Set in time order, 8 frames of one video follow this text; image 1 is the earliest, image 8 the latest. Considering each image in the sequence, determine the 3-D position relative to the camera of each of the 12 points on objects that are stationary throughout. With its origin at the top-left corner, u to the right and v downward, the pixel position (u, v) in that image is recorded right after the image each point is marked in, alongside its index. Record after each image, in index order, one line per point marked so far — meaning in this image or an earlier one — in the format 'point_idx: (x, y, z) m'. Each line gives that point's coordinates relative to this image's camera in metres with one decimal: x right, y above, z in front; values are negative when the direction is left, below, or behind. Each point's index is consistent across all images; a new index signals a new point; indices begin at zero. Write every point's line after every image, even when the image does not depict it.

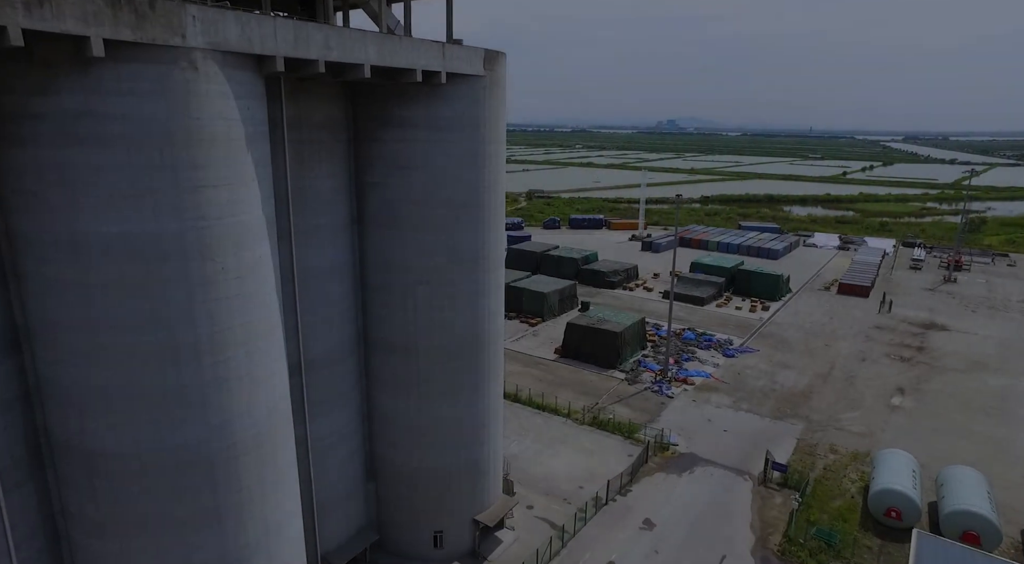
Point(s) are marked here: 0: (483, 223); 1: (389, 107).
0: (-0.7, +1.4, +16.3) m
1: (-2.7, +3.9, +15.0) m
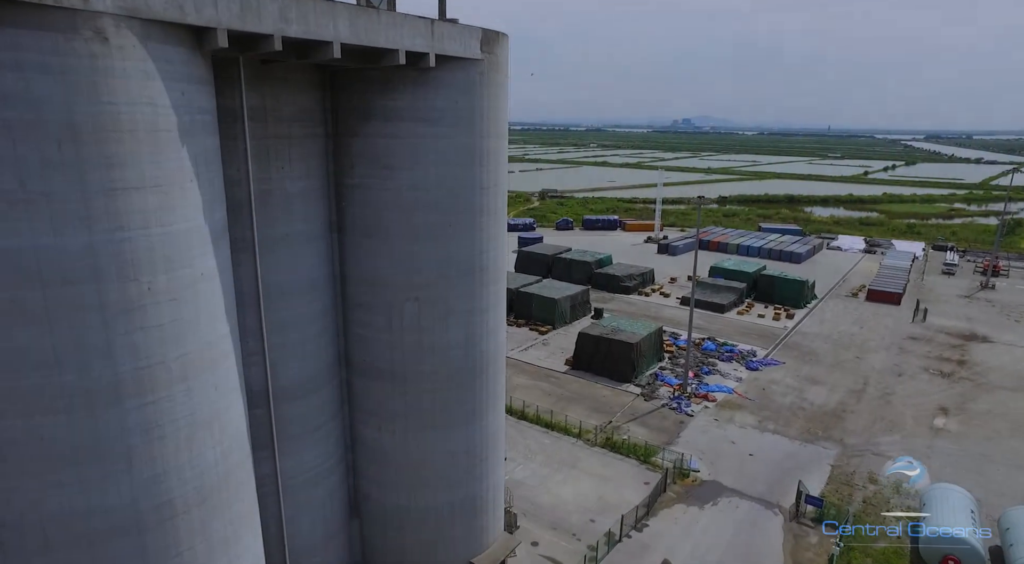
0: (-0.7, +1.1, +14.3) m
1: (-2.7, +3.6, +13.0) m
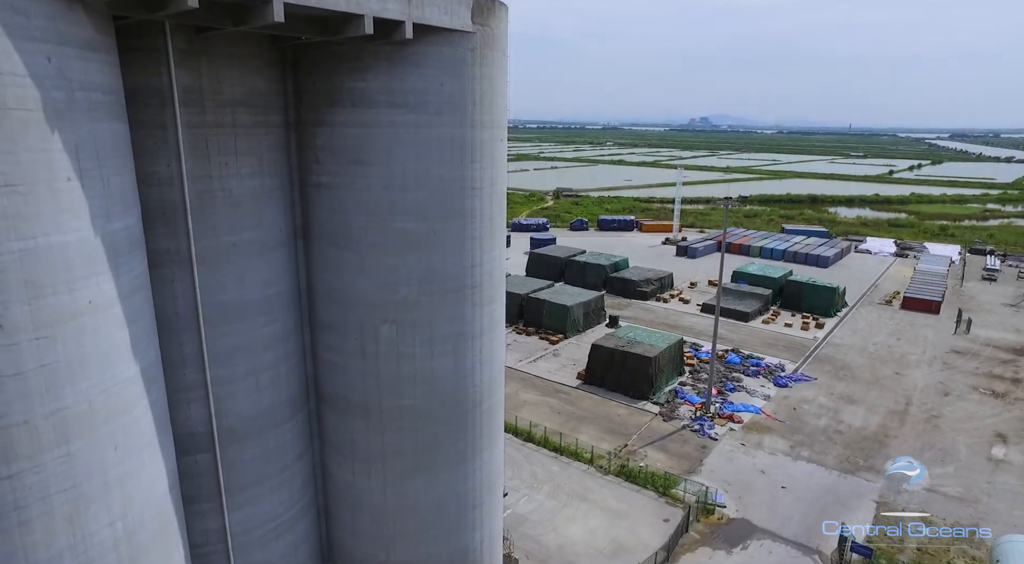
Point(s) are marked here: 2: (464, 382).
0: (-0.7, +0.7, +11.9) m
1: (-2.8, +3.3, +10.8) m
2: (-0.9, -1.9, +12.5) m
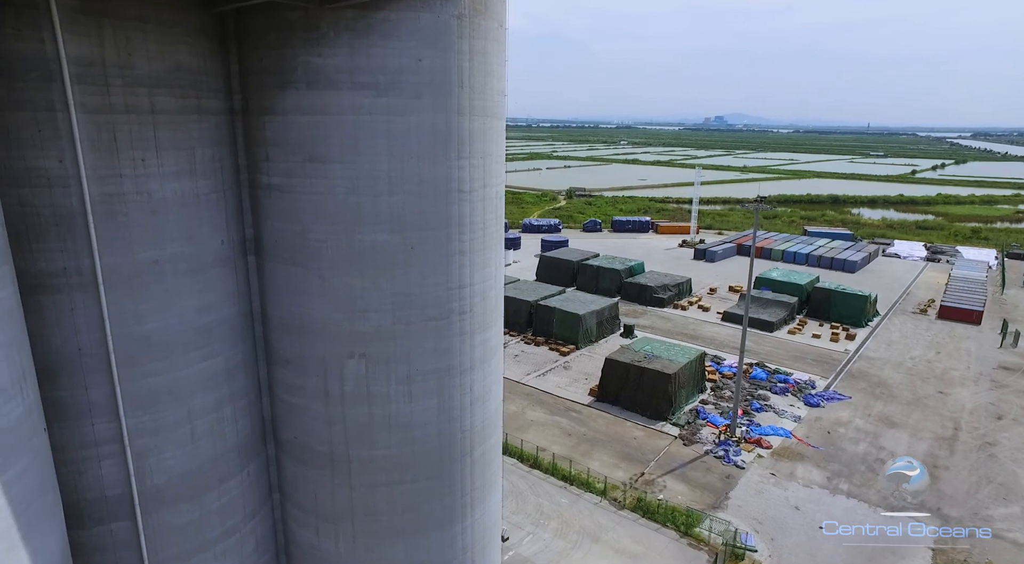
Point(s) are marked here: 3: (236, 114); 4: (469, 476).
0: (-0.7, +0.4, +9.7) m
1: (-2.8, +2.9, +8.6) m
2: (-0.9, -2.2, +10.3) m
3: (-3.7, +2.3, +9.2) m
4: (-0.7, -3.1, +10.8) m
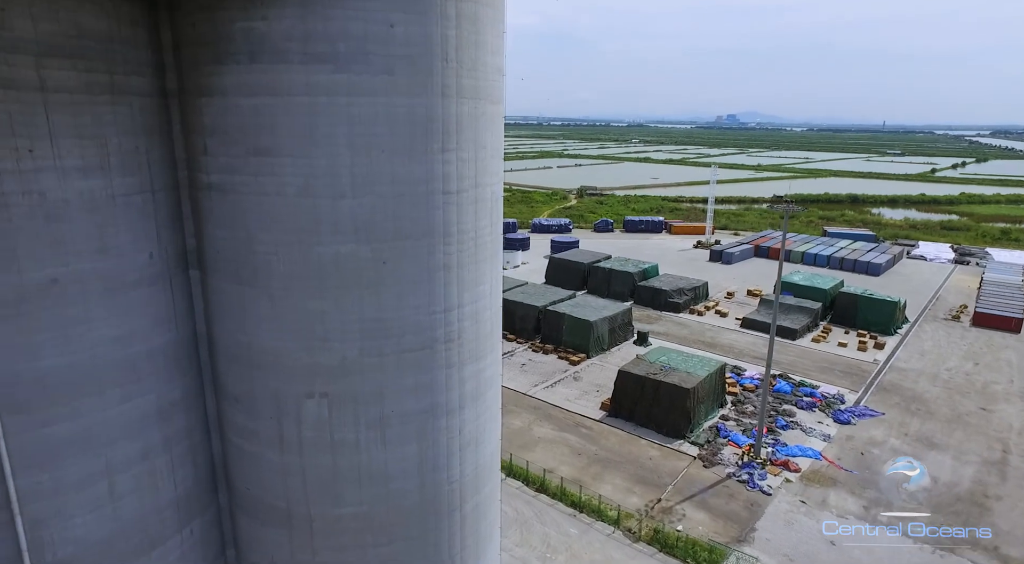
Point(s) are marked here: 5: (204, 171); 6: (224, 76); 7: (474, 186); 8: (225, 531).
0: (-0.8, +0.2, +7.9) m
1: (-2.9, +2.7, +6.8) m
2: (-1.0, -2.4, +8.5) m
3: (-3.8, +2.0, +7.4) m
4: (-0.7, -3.3, +9.0) m
5: (-3.4, +1.2, +7.5) m
6: (-3.0, +2.1, +7.0) m
7: (-0.5, +1.1, +8.0) m
8: (-3.8, -3.3, +8.9) m
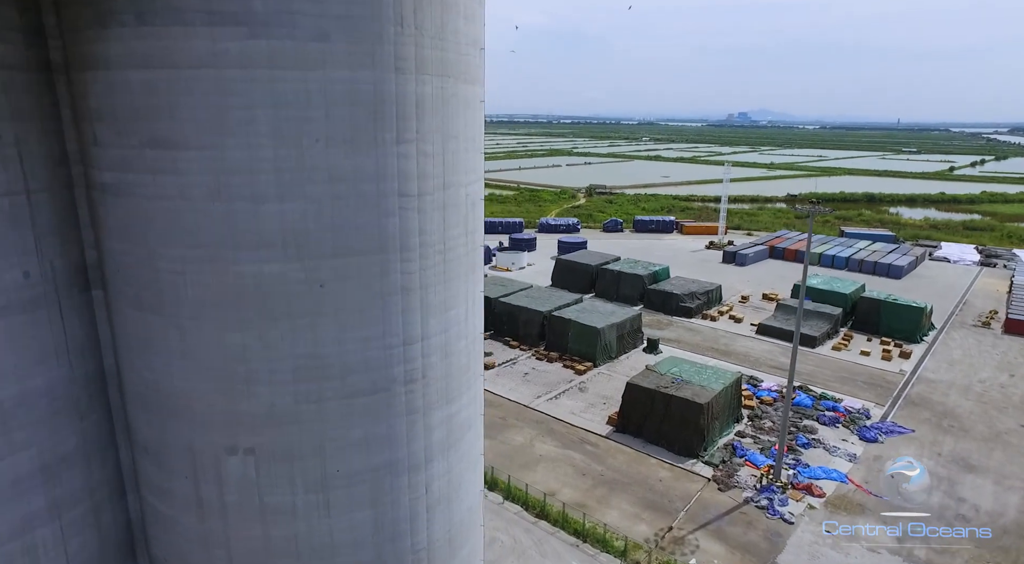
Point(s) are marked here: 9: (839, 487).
0: (-1.0, -0.1, +6.3) m
1: (-3.1, +2.5, +5.2) m
2: (-1.2, -2.7, +6.9) m
3: (-4.0, +1.8, +5.8) m
4: (-0.9, -3.5, +7.4) m
5: (-3.7, +1.0, +5.9) m
6: (-3.2, +1.9, +5.4) m
7: (-0.7, +0.9, +6.4) m
8: (-4.0, -3.5, +7.3) m
9: (+9.5, -5.9, +19.7) m
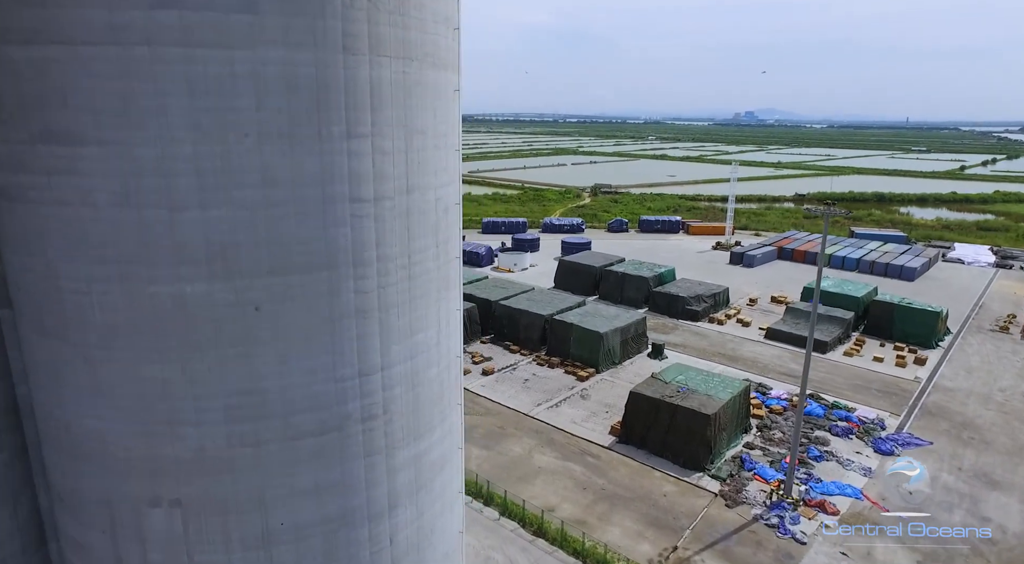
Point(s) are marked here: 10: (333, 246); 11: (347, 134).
0: (-1.2, -0.2, +5.3) m
1: (-3.3, +2.3, +4.3) m
2: (-1.4, -2.8, +5.9) m
3: (-4.2, +1.7, +4.9) m
4: (-1.1, -3.7, +6.4) m
5: (-3.9, +0.8, +4.9) m
6: (-3.4, +1.7, +4.4) m
7: (-0.9, +0.7, +5.4) m
8: (-4.2, -3.7, +6.4) m
9: (+9.4, -6.1, +18.7) m
10: (-1.3, +0.3, +5.1) m
11: (-1.2, +1.1, +5.0) m
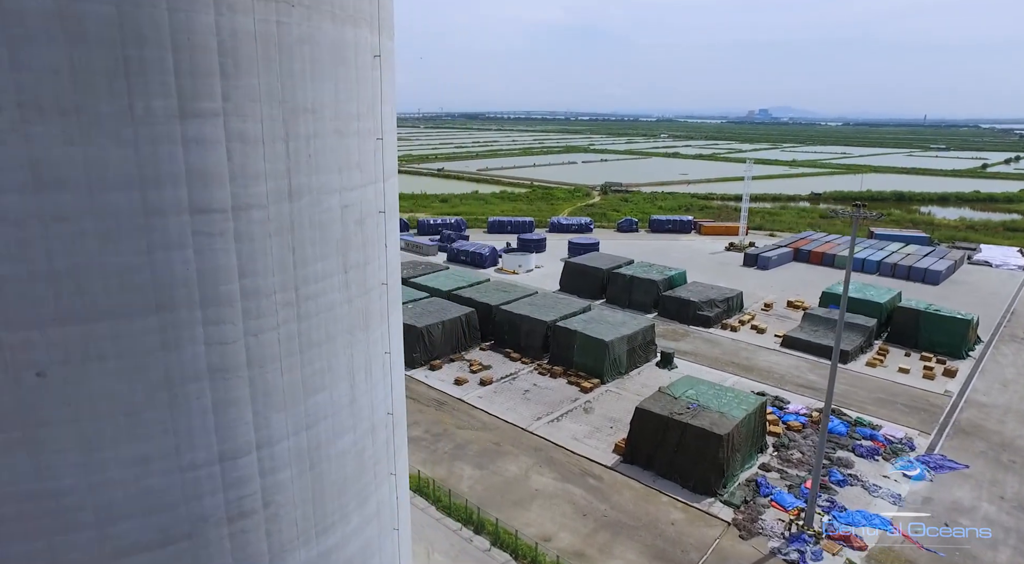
0: (-1.6, -0.5, +3.7) m
1: (-3.7, +2.1, +2.7) m
2: (-1.8, -3.1, +4.3) m
3: (-4.6, +1.4, +3.3) m
4: (-1.5, -3.9, +4.8) m
5: (-4.3, +0.6, +3.4) m
6: (-3.8, +1.5, +2.9) m
7: (-1.3, +0.5, +3.8) m
8: (-4.6, -3.9, +4.8) m
9: (+9.3, -6.3, +16.9) m
10: (-1.7, 0.0, +3.4) m
11: (-1.6, +0.8, +3.3) m
